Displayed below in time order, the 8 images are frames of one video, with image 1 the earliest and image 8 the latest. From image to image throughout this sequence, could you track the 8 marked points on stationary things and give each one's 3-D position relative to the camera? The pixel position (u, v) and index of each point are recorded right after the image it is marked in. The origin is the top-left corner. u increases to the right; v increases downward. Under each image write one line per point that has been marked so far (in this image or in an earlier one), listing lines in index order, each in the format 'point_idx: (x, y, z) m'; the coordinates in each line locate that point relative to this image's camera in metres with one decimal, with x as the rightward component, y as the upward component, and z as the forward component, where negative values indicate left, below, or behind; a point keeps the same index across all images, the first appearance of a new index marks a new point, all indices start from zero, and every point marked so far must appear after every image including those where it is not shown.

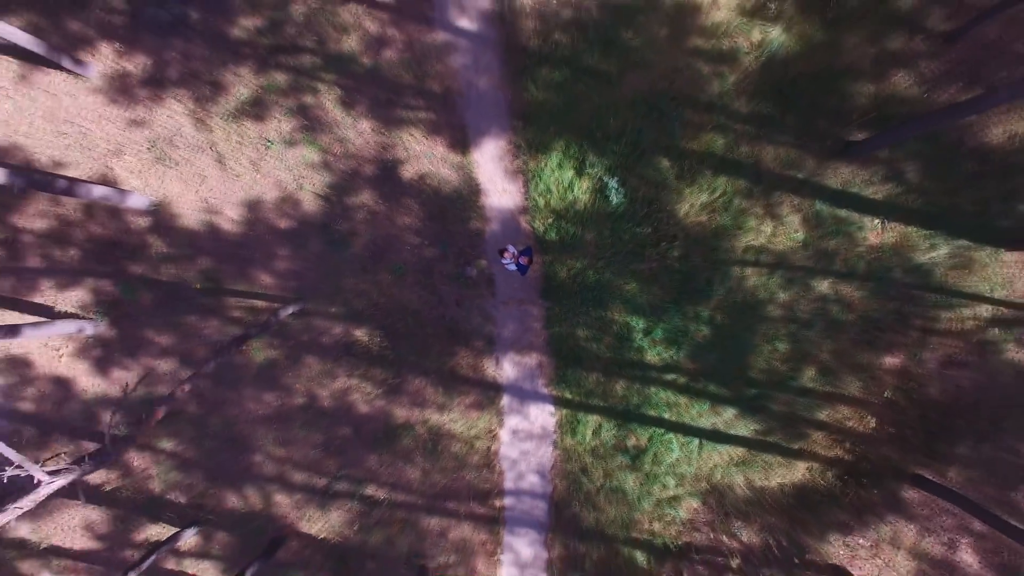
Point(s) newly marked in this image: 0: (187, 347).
0: (-4.9, -0.9, +10.3) m
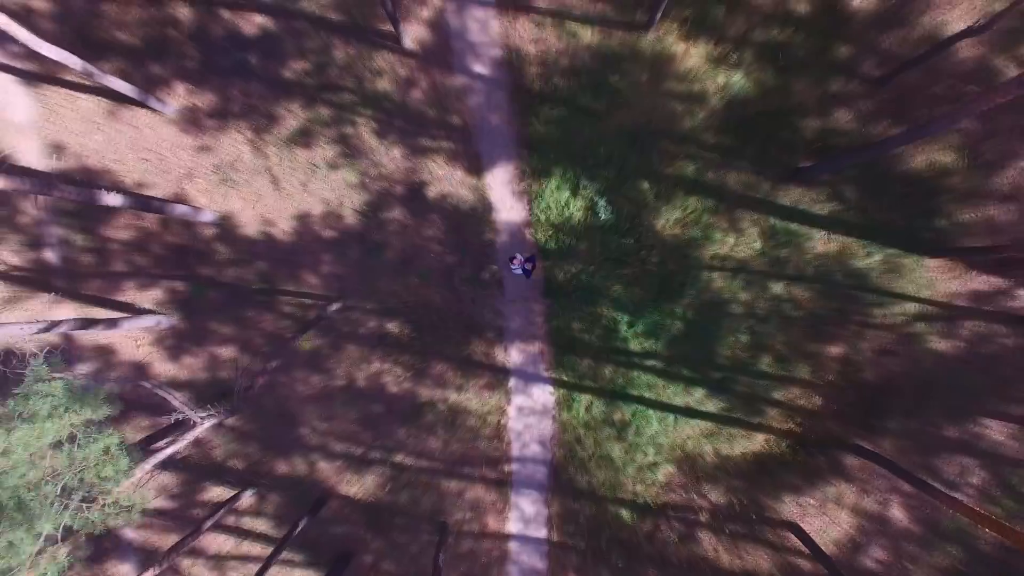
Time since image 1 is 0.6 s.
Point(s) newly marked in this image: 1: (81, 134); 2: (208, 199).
0: (-4.8, -0.9, +12.3) m
1: (-7.6, +2.7, +12.2) m
2: (-5.4, +1.6, +12.2) m
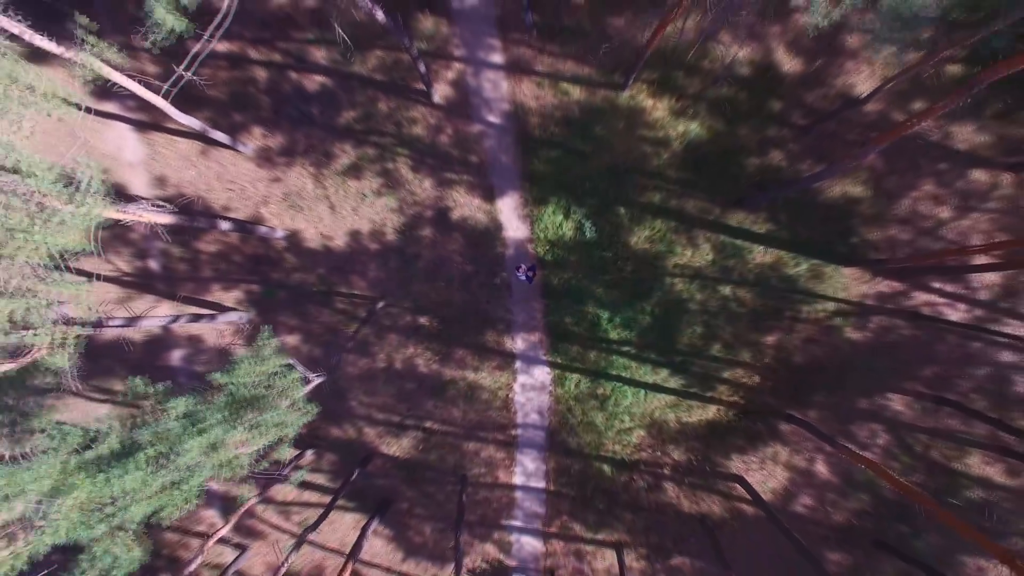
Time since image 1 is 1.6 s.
0: (-4.7, -0.9, +15.6) m
1: (-7.5, +2.7, +15.4) m
2: (-5.3, +1.5, +15.4) m
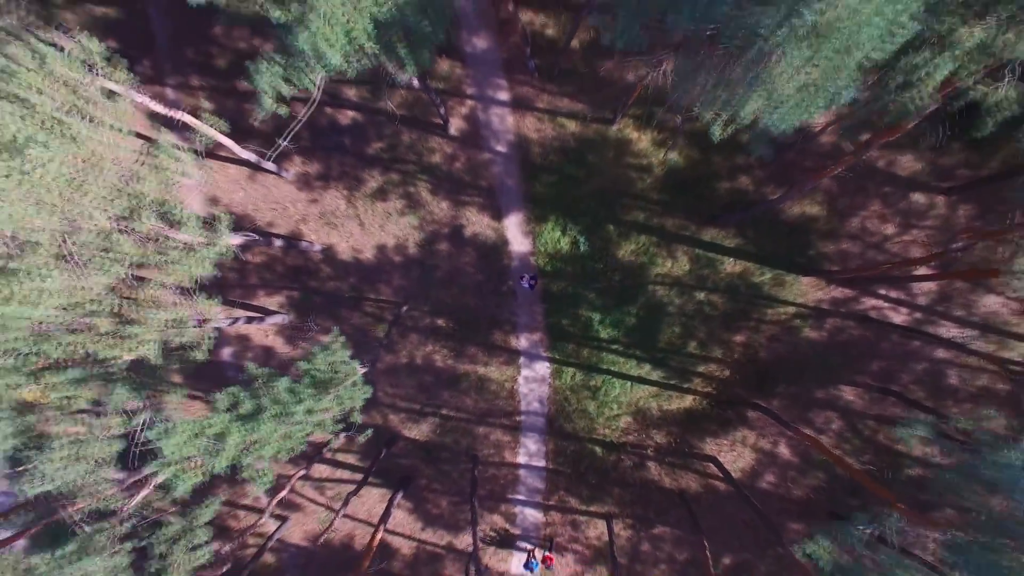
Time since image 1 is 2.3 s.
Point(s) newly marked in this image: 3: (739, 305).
0: (-4.6, -1.1, +18.0) m
1: (-7.4, +2.5, +17.9) m
2: (-5.1, +1.4, +17.9) m
3: (+5.9, -0.4, +17.8) m
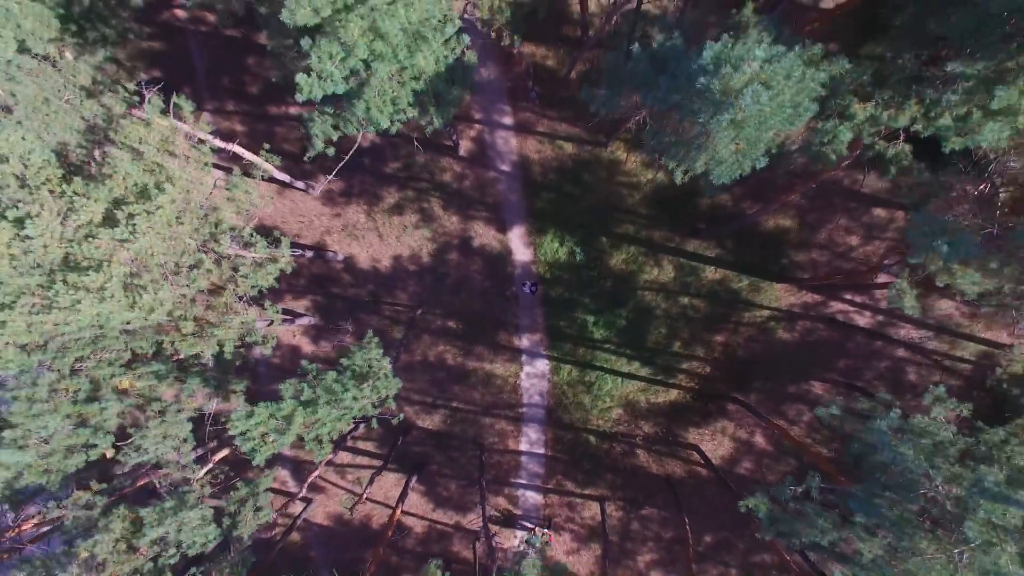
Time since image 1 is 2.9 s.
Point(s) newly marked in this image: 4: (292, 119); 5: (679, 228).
0: (-4.5, -1.2, +20.0) m
1: (-7.3, +2.4, +19.9) m
2: (-5.0, +1.2, +19.9) m
3: (+6.0, -0.6, +19.8) m
4: (-6.2, +4.8, +19.1) m
5: (+4.7, +1.7, +19.5) m
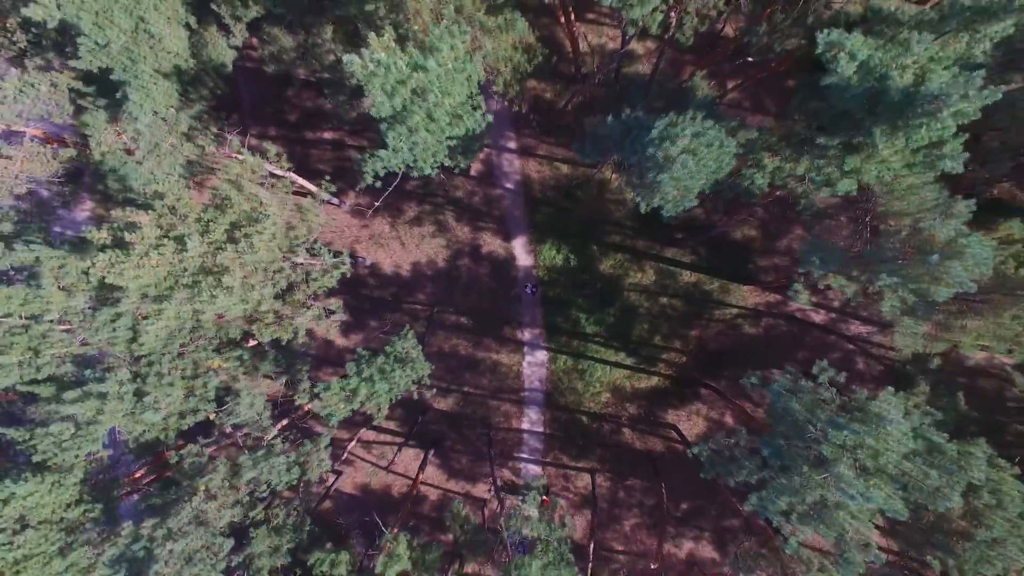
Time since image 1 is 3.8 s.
0: (-4.4, -1.3, +23.2) m
1: (-7.1, +2.3, +23.1) m
2: (-4.9, +1.2, +23.1) m
3: (+6.1, -0.7, +23.0) m
4: (-6.1, +4.8, +22.3) m
5: (+4.9, +1.7, +22.7) m
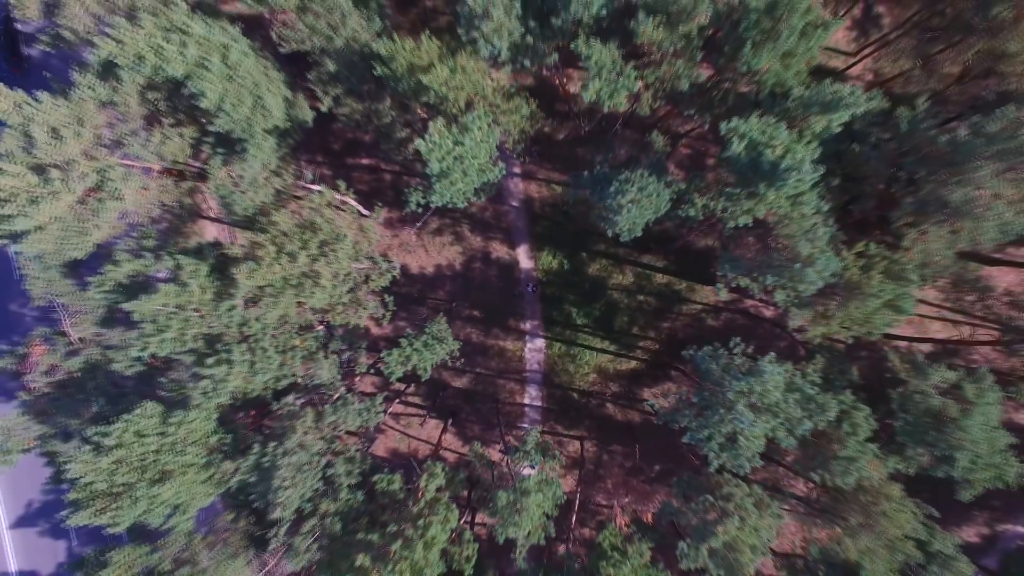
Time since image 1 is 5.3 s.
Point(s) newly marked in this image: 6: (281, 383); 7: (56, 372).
0: (-4.2, -1.2, +28.2) m
1: (-7.0, +2.4, +28.1) m
2: (-4.8, +1.3, +28.1) m
3: (+6.3, -0.6, +28.0) m
4: (-5.9, +4.8, +27.3) m
5: (+5.0, +1.7, +27.7) m
6: (-6.2, -2.6, +18.3) m
7: (-12.1, -2.2, +18.2) m
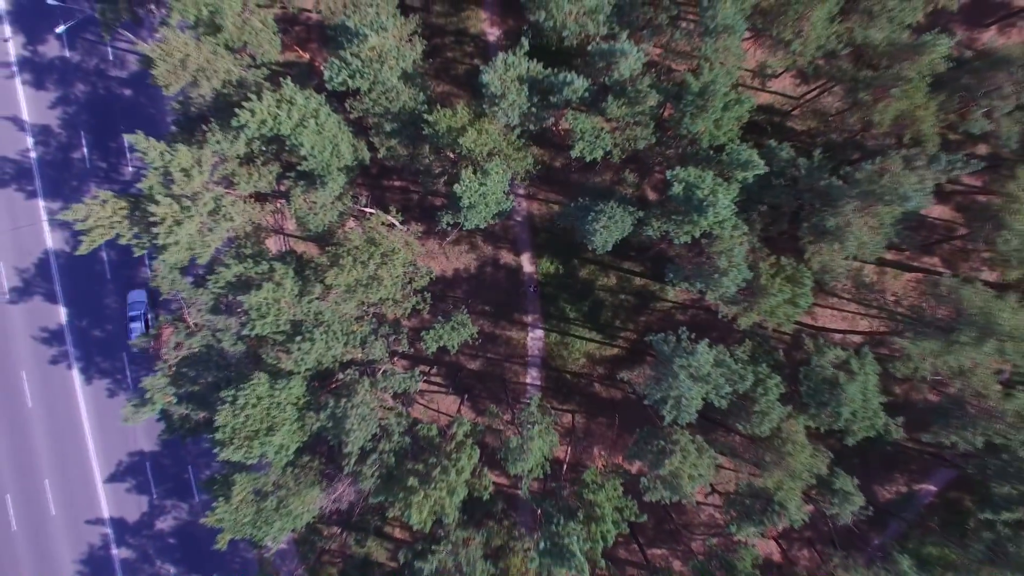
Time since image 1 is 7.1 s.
0: (-4.0, -1.2, +34.3) m
1: (-6.7, +2.4, +34.2) m
2: (-4.5, +1.3, +34.2) m
3: (+6.5, -0.7, +34.1) m
4: (-5.7, +4.9, +33.4) m
5: (+5.3, +1.7, +33.8) m
6: (-6.0, -2.5, +24.4) m
7: (-11.8, -2.1, +24.3) m
